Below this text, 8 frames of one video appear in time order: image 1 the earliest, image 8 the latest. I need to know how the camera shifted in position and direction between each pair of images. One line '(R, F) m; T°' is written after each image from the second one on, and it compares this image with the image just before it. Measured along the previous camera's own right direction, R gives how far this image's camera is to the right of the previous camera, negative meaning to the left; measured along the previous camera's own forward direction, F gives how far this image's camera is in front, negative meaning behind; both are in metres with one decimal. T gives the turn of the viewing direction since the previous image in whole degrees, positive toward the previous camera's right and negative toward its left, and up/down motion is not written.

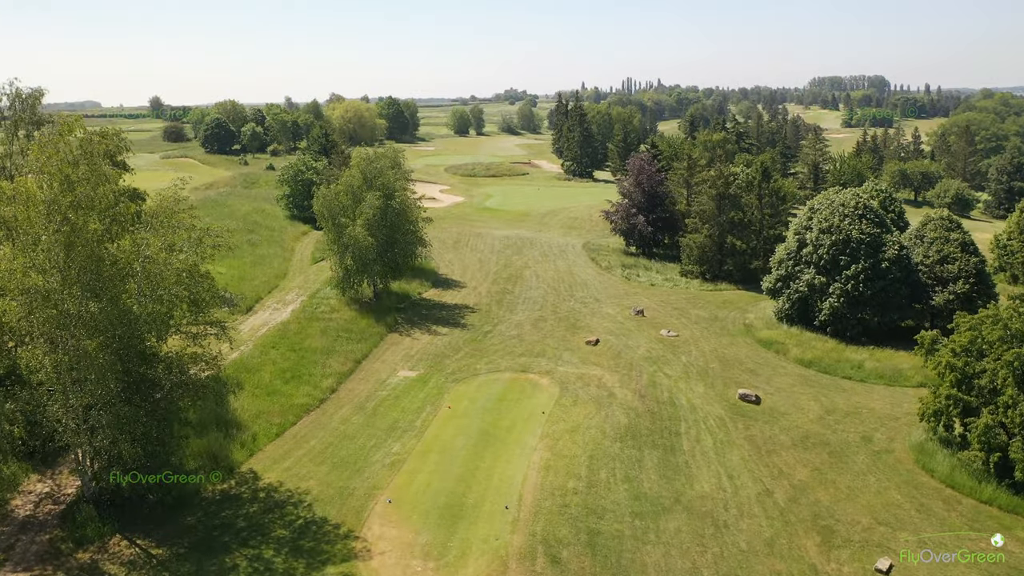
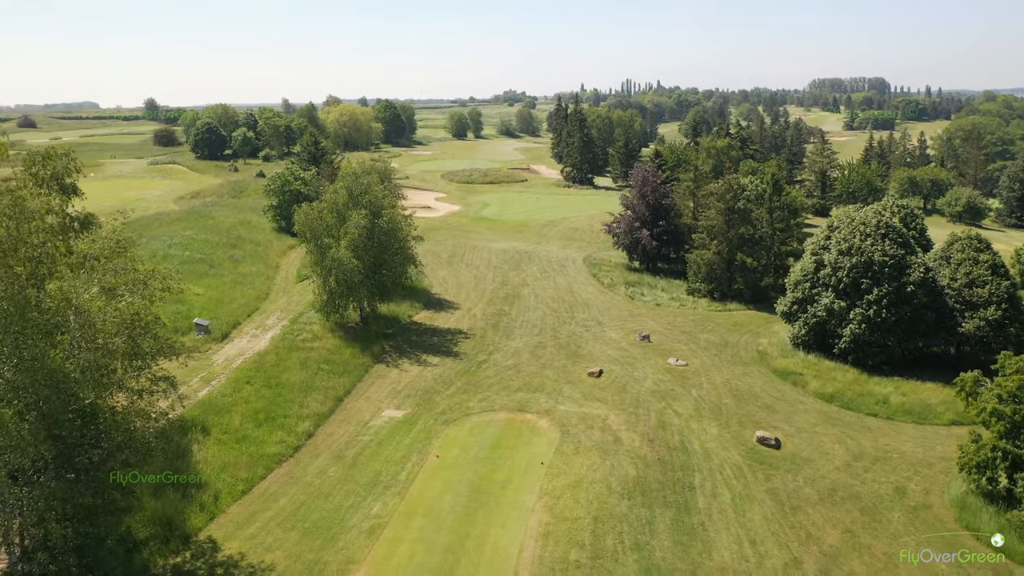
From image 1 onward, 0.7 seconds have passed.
(+0.1, +2.8) m; 0°
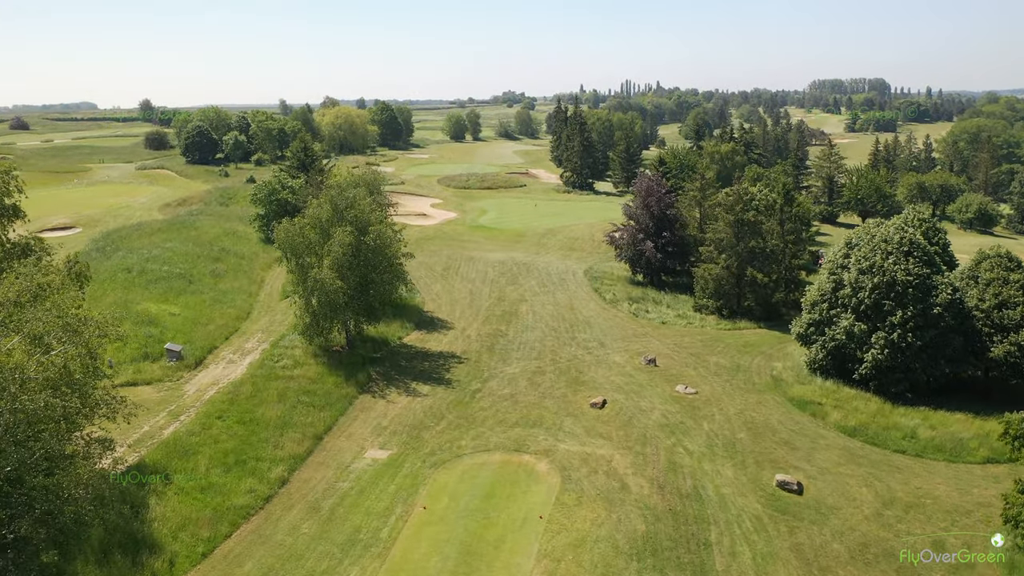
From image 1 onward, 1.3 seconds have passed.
(+0.1, +2.6) m; 0°
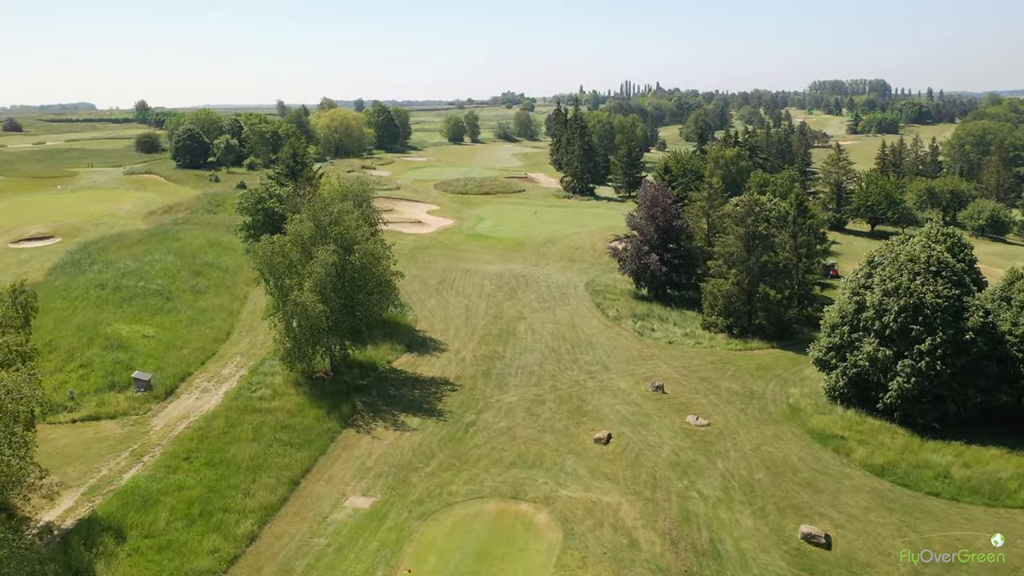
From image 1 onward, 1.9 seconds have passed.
(+0.1, +2.5) m; 0°
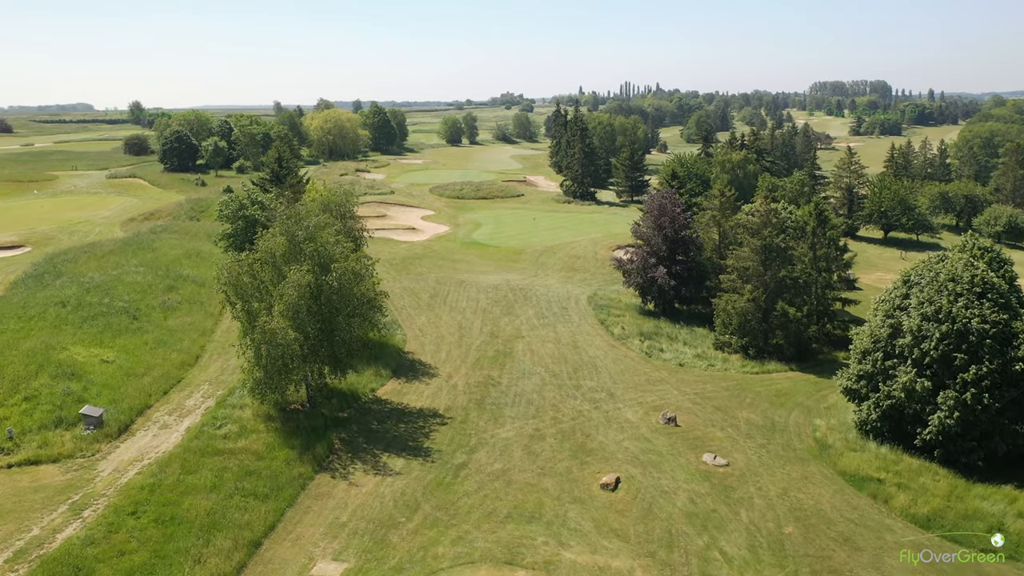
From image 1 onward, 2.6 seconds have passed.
(+0.1, +3.3) m; 0°
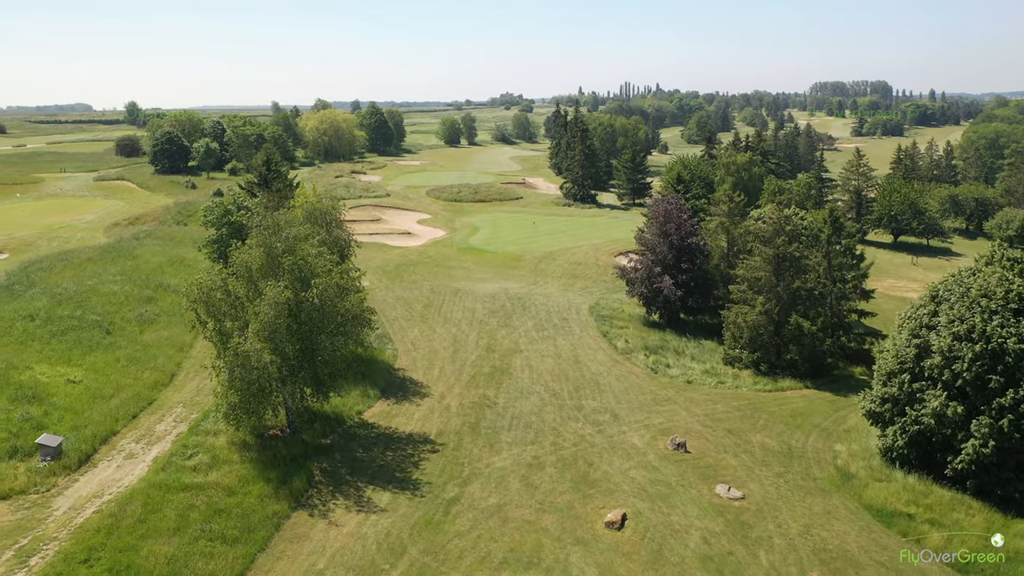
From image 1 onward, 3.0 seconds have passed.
(+0.1, +2.3) m; 0°
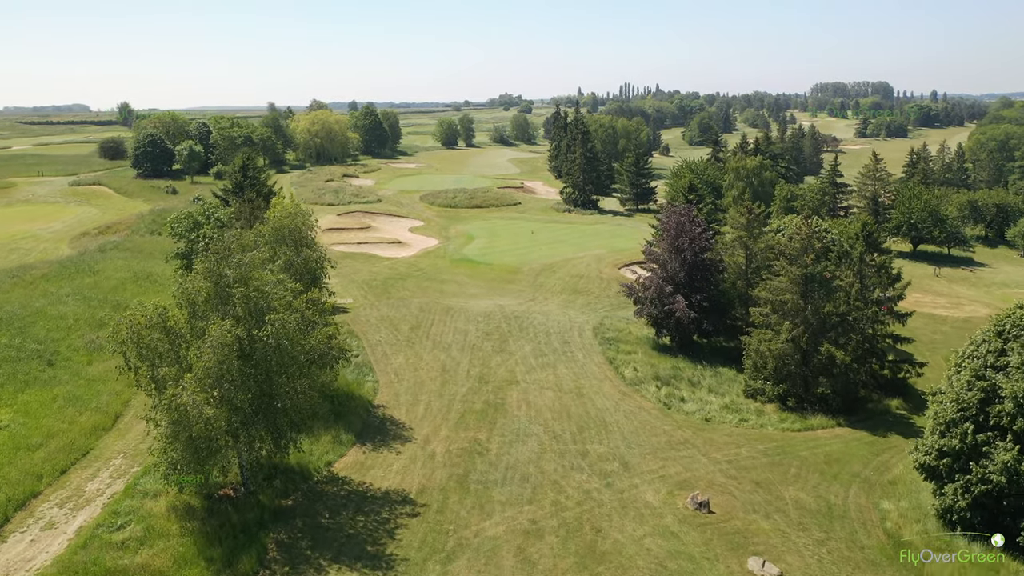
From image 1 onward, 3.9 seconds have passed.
(+0.1, +4.1) m; 0°
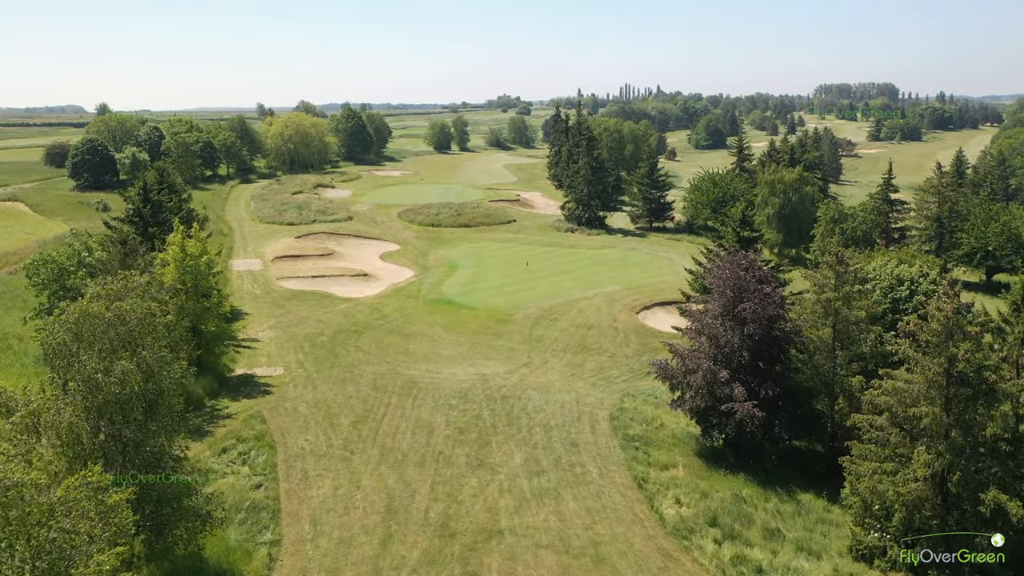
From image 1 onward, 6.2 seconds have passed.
(+0.4, +12.1) m; 0°
